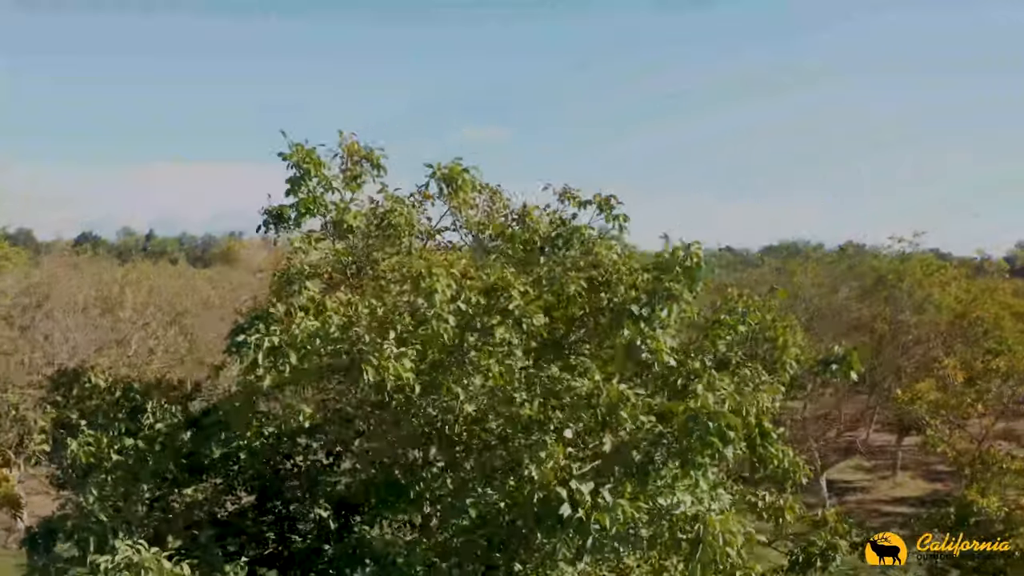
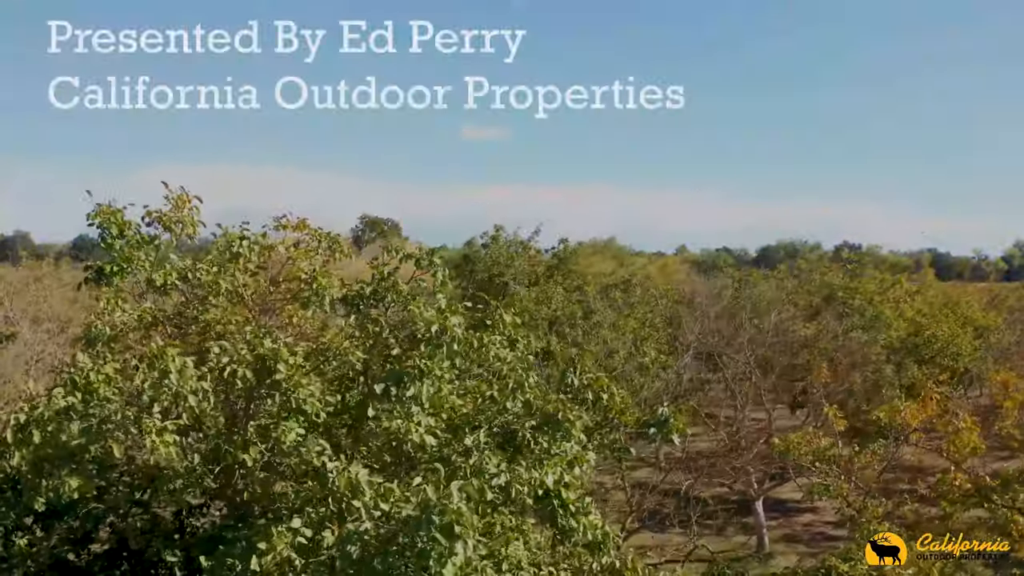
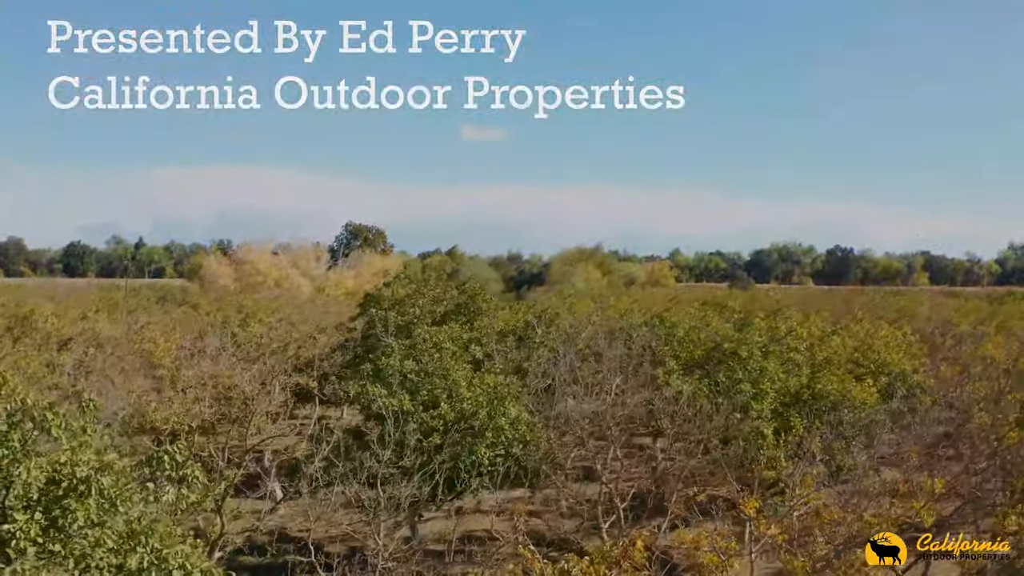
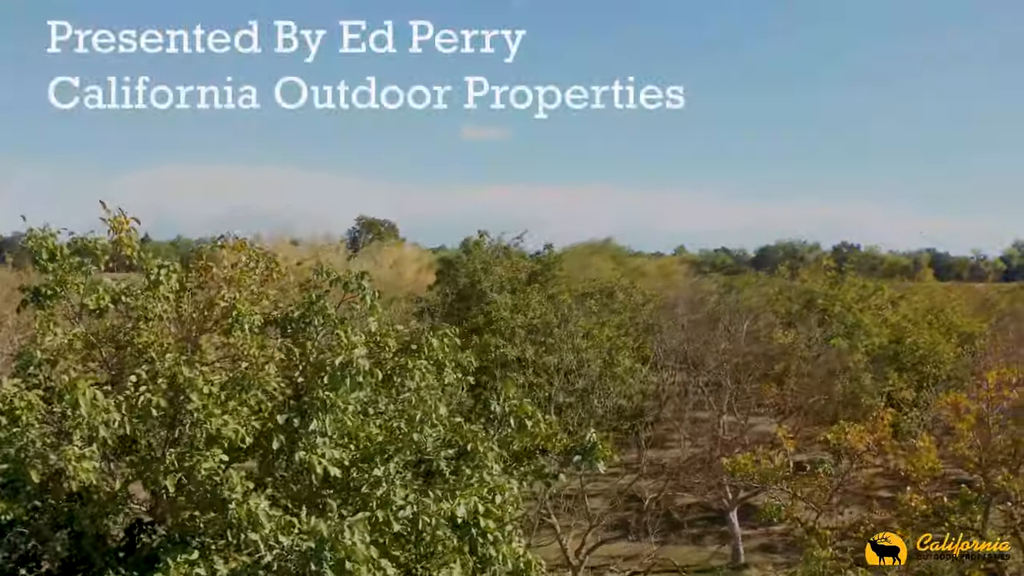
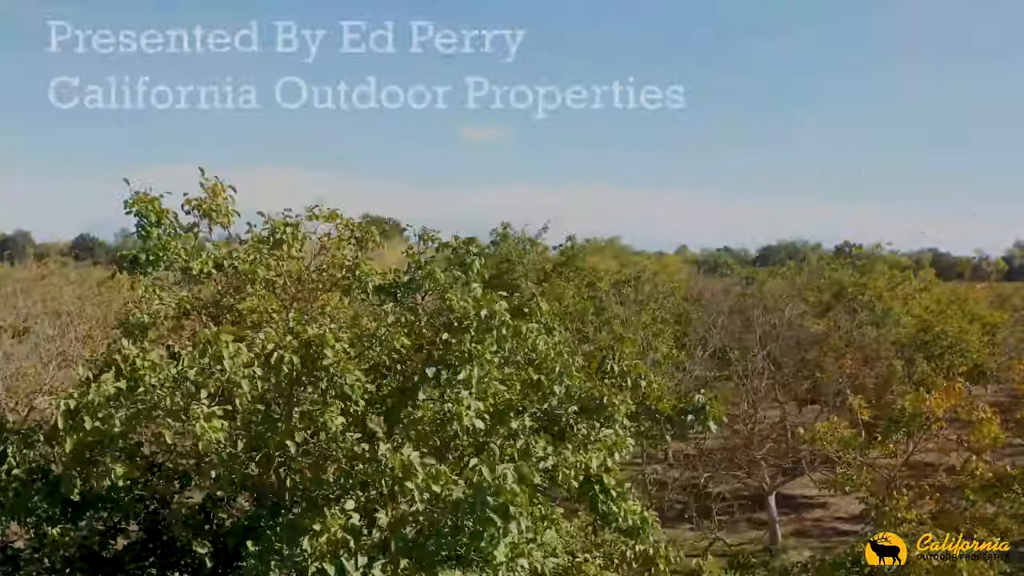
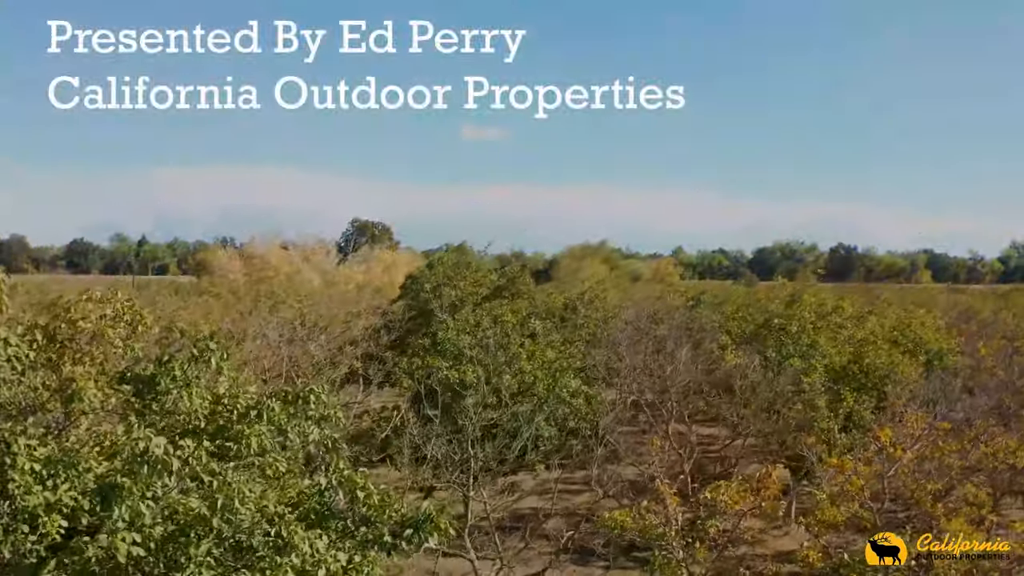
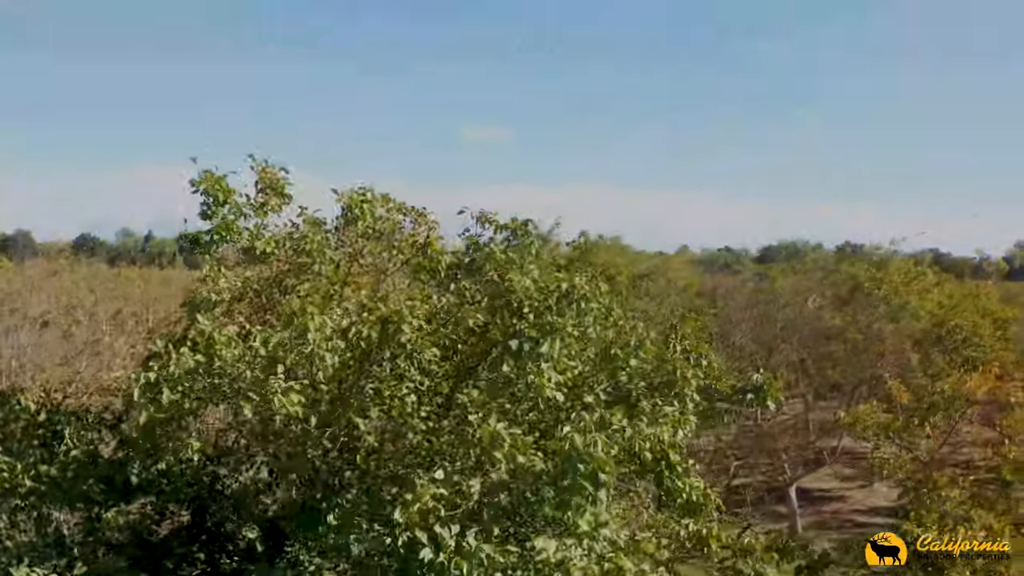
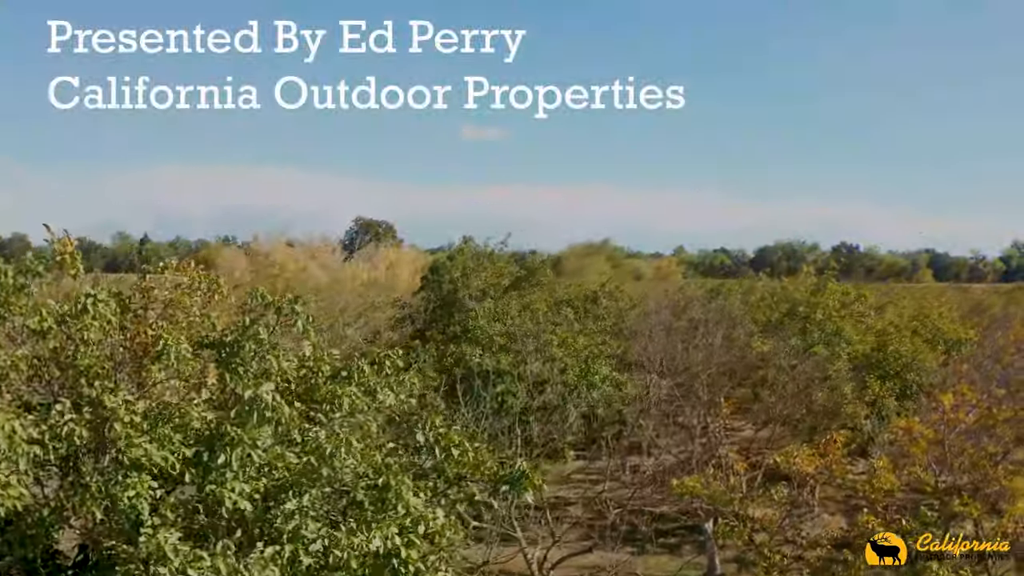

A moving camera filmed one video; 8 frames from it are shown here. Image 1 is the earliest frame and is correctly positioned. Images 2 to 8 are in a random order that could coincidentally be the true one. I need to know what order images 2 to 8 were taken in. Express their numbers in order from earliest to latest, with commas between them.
7, 5, 2, 4, 8, 6, 3
